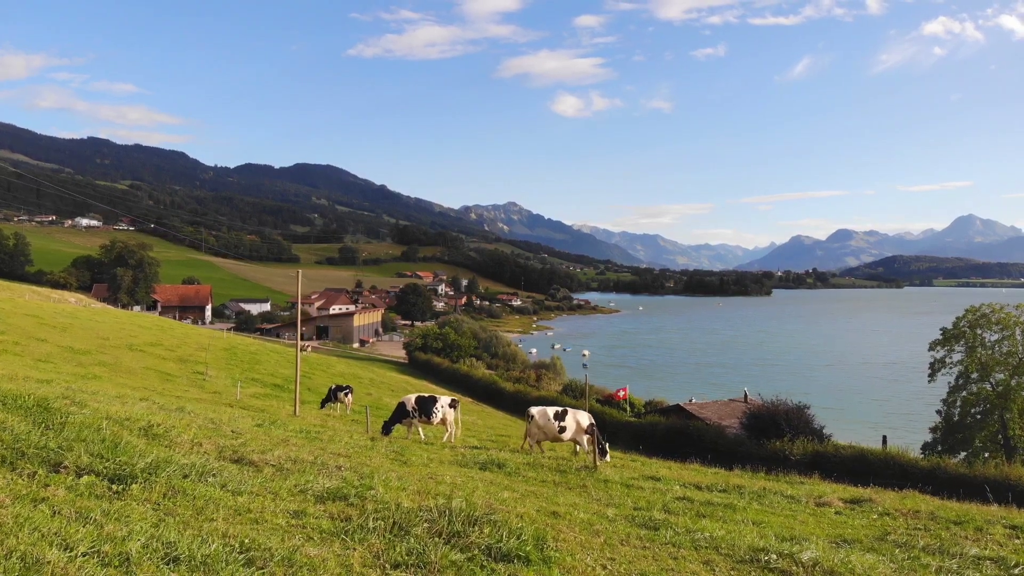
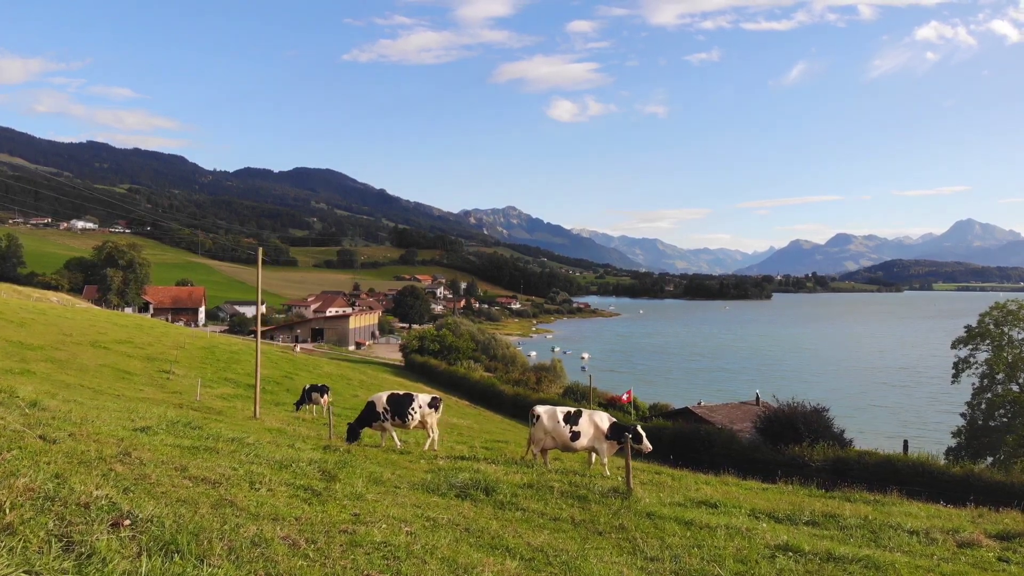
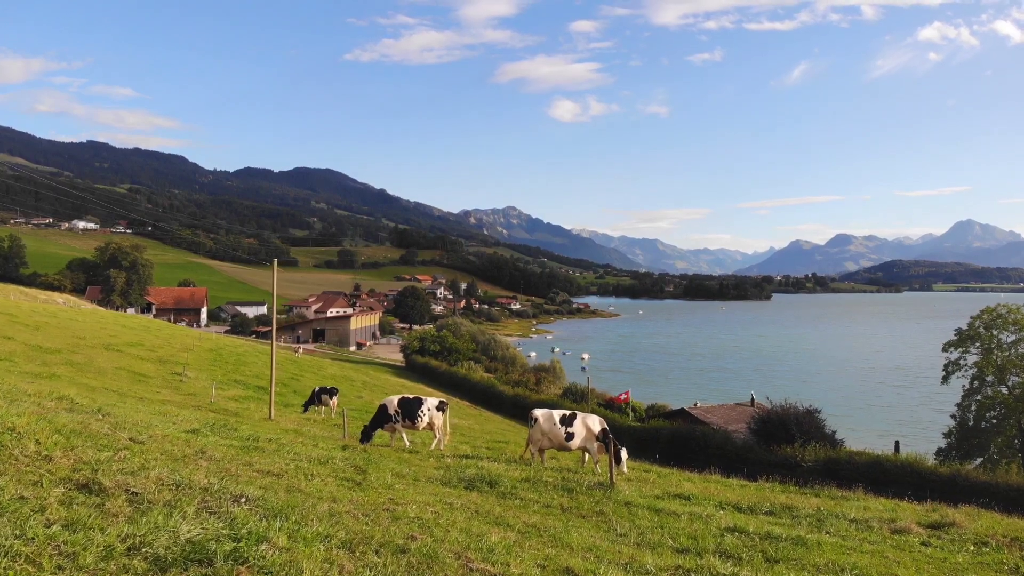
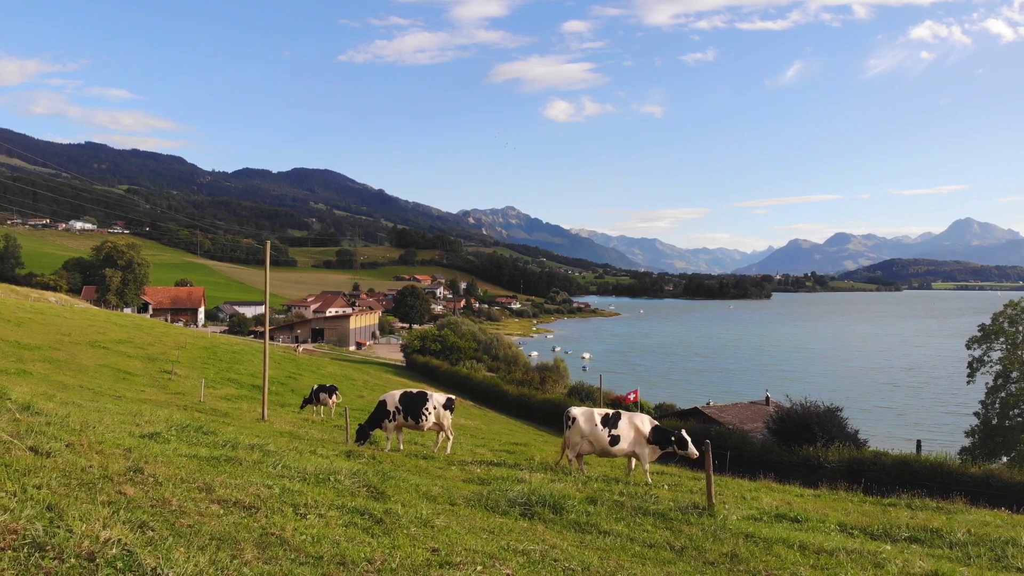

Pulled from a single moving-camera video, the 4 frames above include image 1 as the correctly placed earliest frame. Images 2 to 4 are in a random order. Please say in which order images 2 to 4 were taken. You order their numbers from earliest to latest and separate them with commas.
3, 2, 4
